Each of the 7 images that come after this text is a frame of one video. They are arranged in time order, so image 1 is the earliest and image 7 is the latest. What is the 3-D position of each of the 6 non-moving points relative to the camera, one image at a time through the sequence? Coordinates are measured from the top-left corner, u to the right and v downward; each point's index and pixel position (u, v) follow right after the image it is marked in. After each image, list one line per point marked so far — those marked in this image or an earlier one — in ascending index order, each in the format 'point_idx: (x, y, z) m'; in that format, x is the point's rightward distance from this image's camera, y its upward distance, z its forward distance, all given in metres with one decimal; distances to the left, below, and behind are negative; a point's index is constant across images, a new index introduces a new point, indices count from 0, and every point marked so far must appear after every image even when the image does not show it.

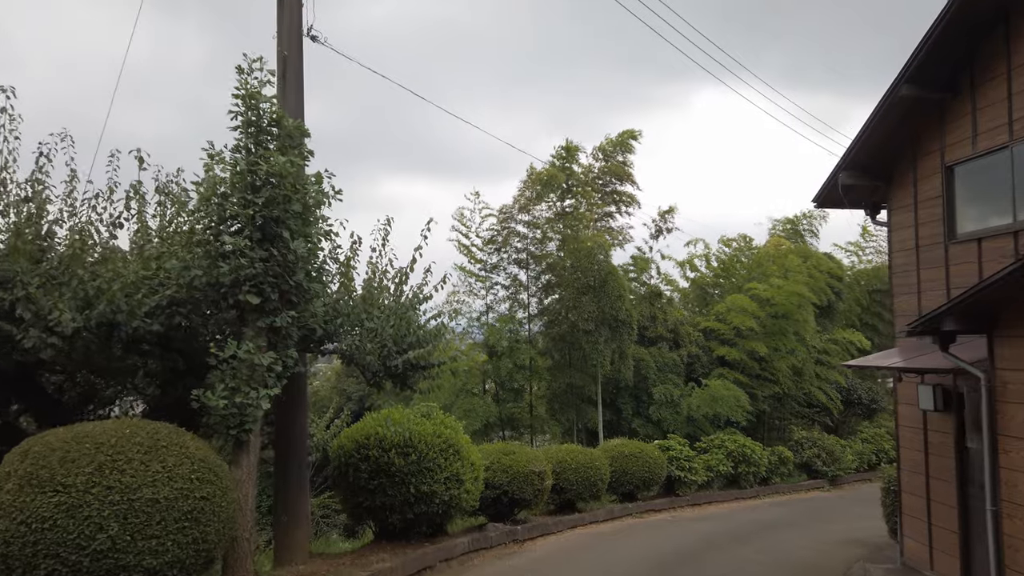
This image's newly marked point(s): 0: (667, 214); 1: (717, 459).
0: (+3.3, +1.6, +16.1) m
1: (+3.5, -3.0, +13.0) m
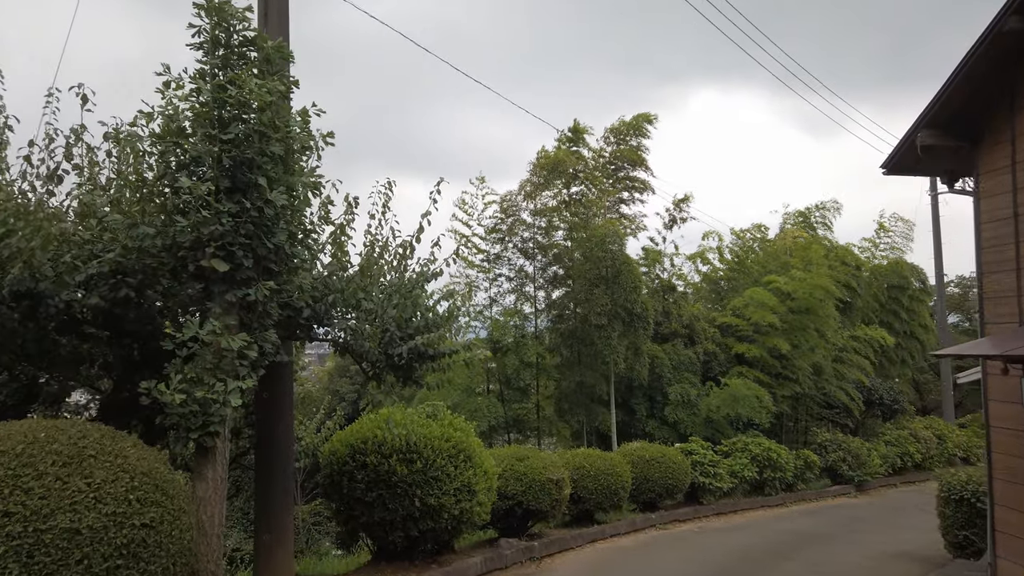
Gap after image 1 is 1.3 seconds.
0: (+3.4, +1.7, +15.1) m
1: (+3.6, -2.8, +12.0) m
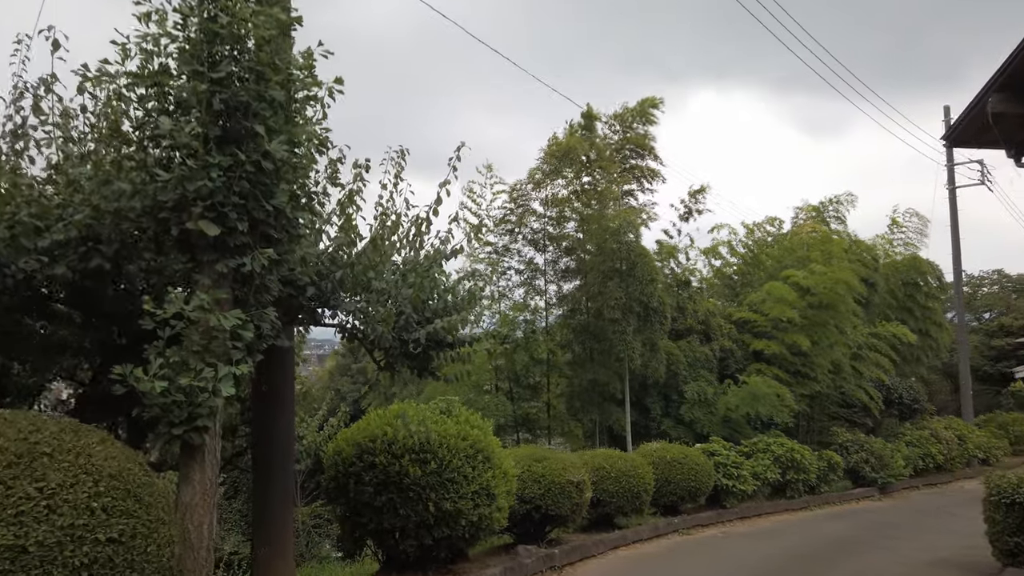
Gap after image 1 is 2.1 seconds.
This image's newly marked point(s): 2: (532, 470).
0: (+3.6, +1.8, +14.6) m
1: (+3.8, -2.7, +11.5) m
2: (+0.2, -1.8, +7.4) m
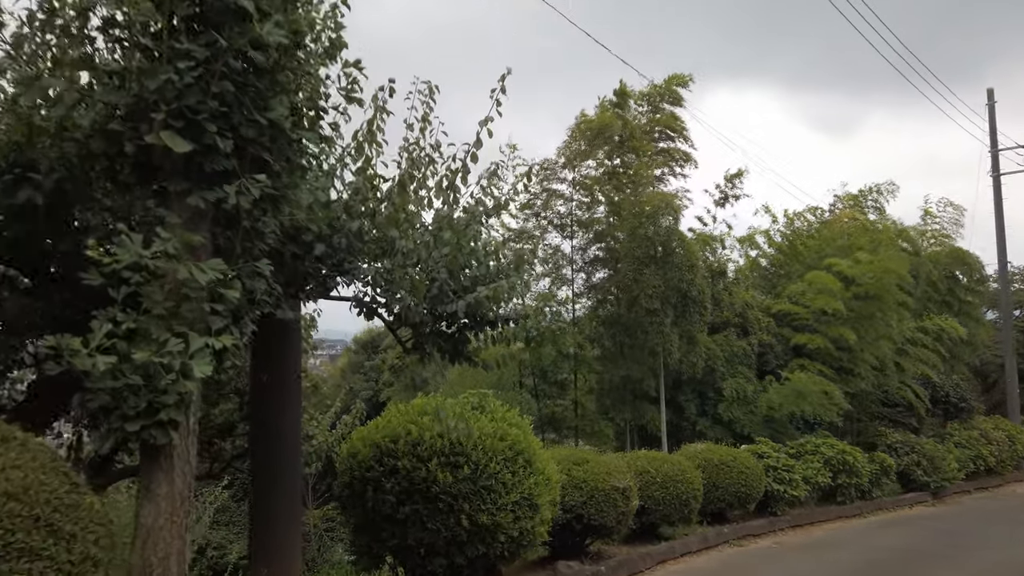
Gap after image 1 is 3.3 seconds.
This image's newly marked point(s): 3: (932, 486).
0: (+4.0, +2.0, +13.6) m
1: (+4.2, -2.5, +10.5) m
2: (+0.5, -1.6, +6.5) m
3: (+7.3, -3.4, +13.1) m
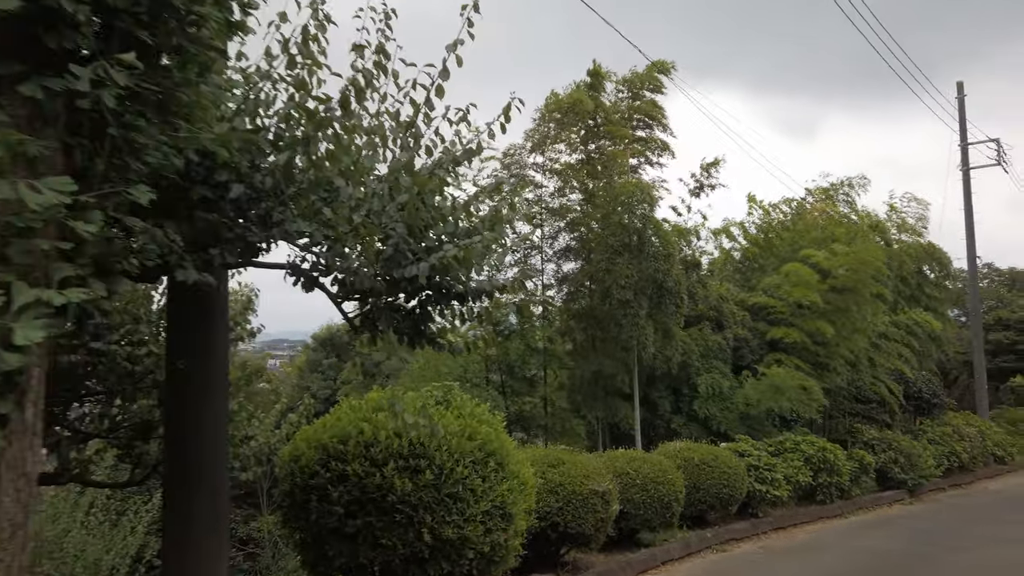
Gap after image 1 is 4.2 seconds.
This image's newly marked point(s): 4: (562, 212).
0: (+3.4, +2.1, +13.1) m
1: (+3.8, -2.4, +10.0) m
2: (+0.3, -1.5, +5.8) m
3: (+6.7, -3.3, +12.8) m
4: (+0.7, +1.1, +11.0) m
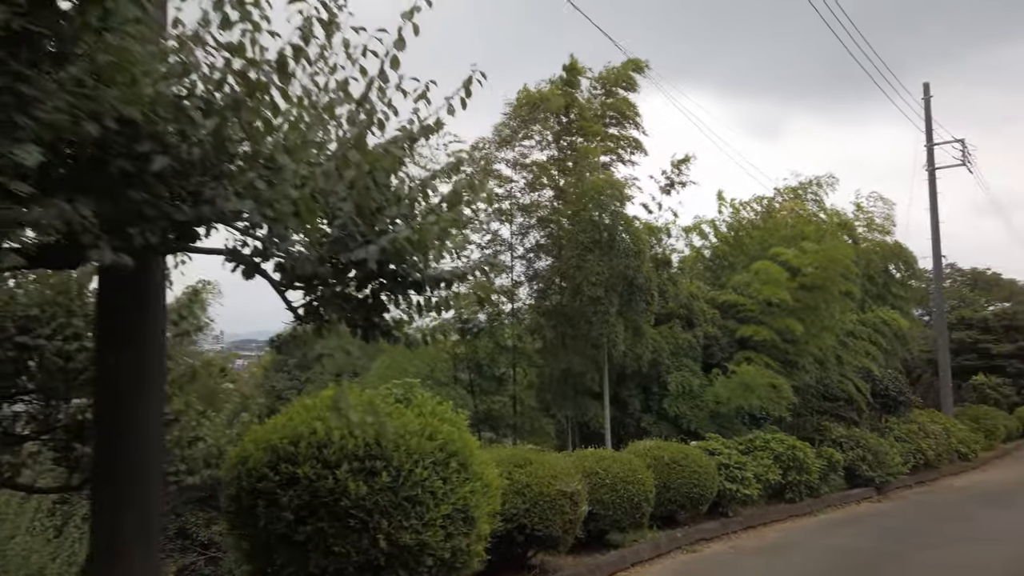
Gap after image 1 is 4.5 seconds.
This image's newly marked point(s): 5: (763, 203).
0: (+2.9, +2.2, +13.0) m
1: (+3.3, -2.3, +10.0) m
2: (0.0, -1.4, +5.6) m
3: (+6.2, -3.3, +12.8) m
4: (+0.3, +1.2, +10.8) m
5: (+5.4, +1.8, +16.2) m
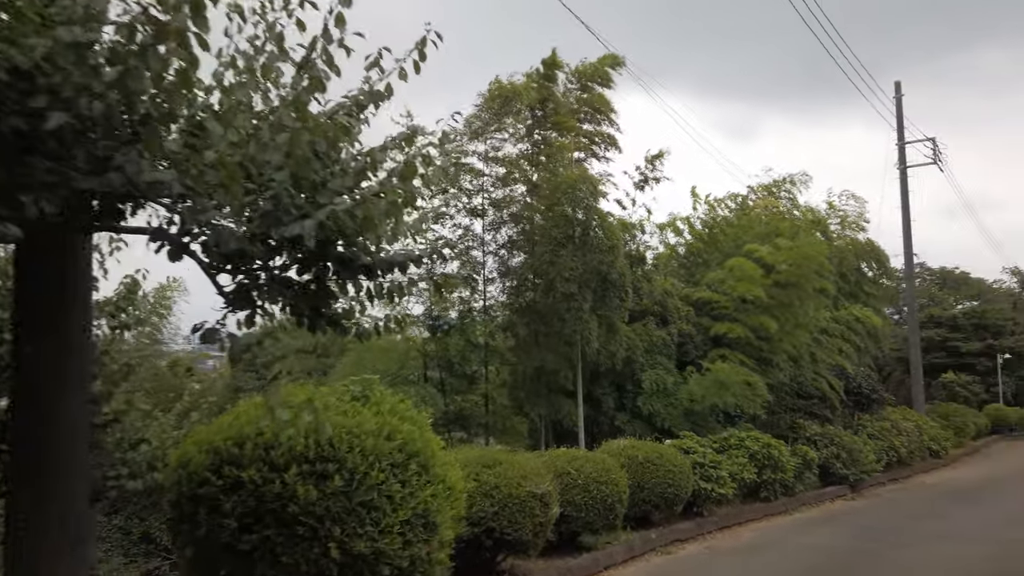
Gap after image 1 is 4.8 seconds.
0: (+2.4, +2.2, +12.9) m
1: (+3.0, -2.3, +9.8) m
2: (-0.2, -1.4, +5.4) m
3: (+5.7, -3.2, +12.8) m
4: (-0.1, +1.2, +10.6) m
5: (+4.8, +1.9, +16.1) m
